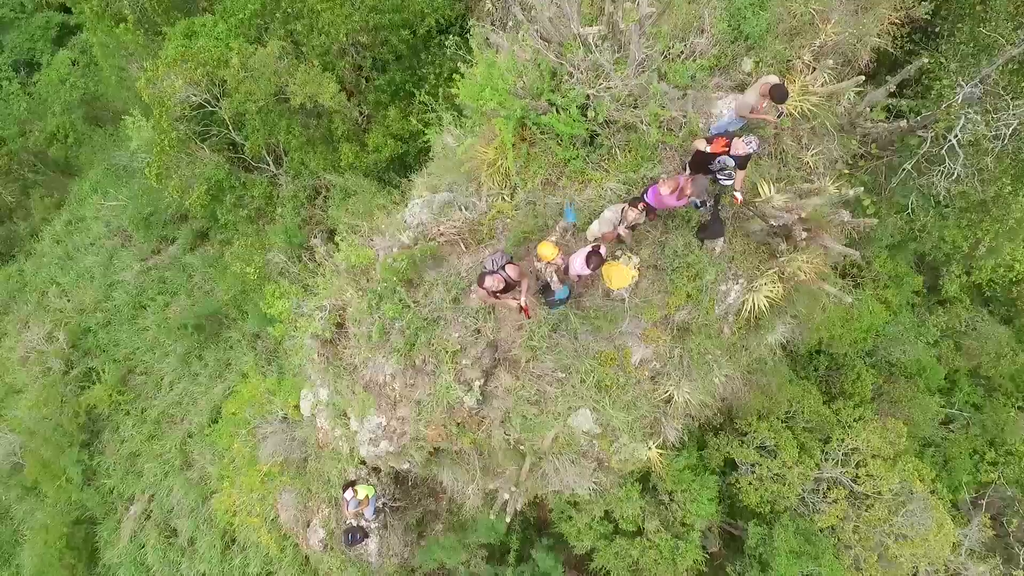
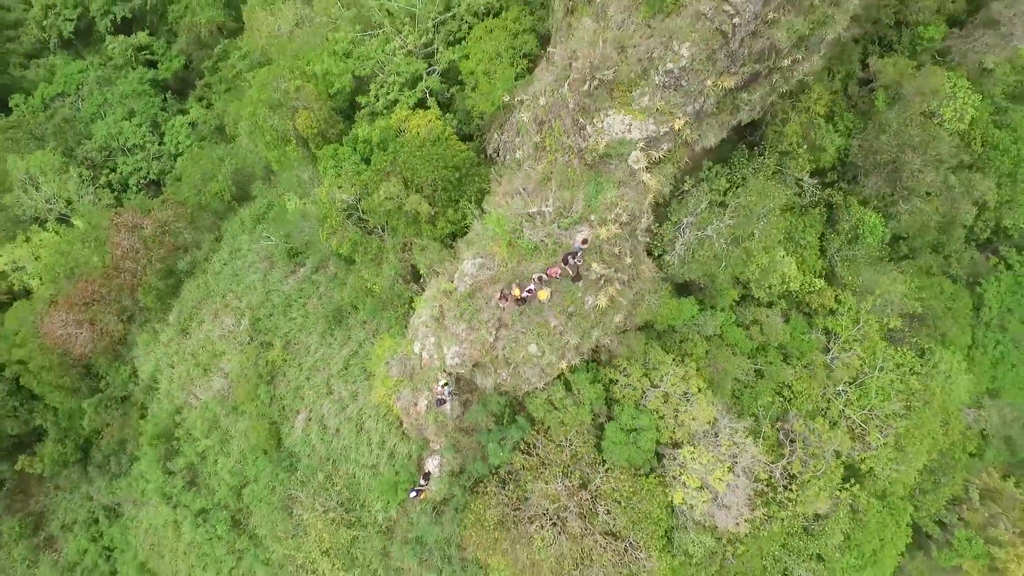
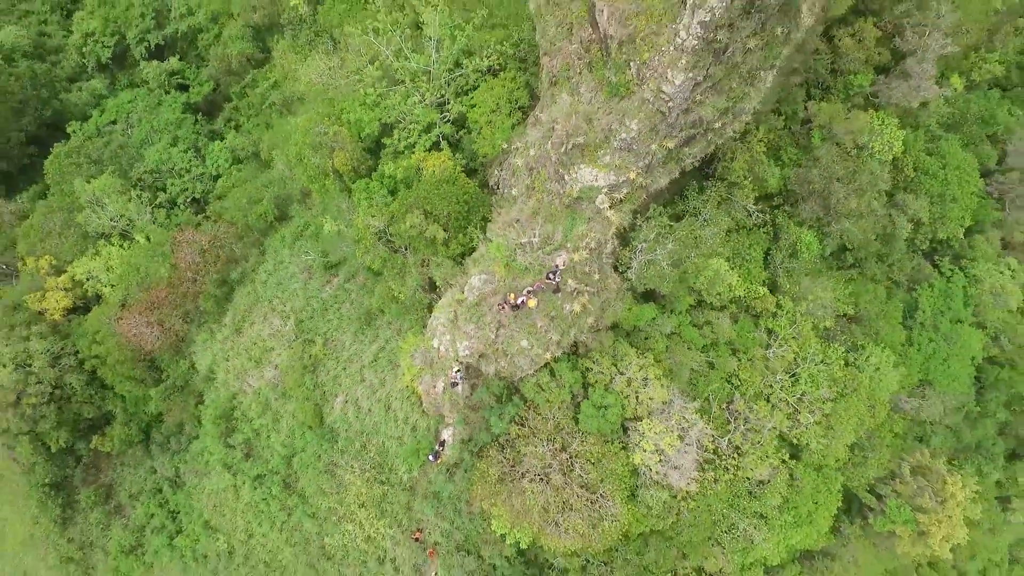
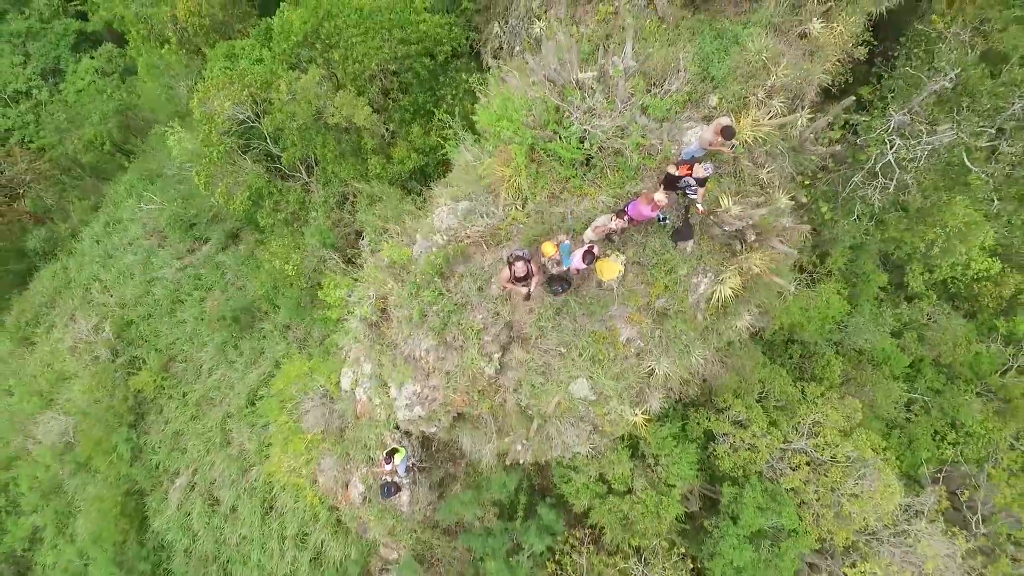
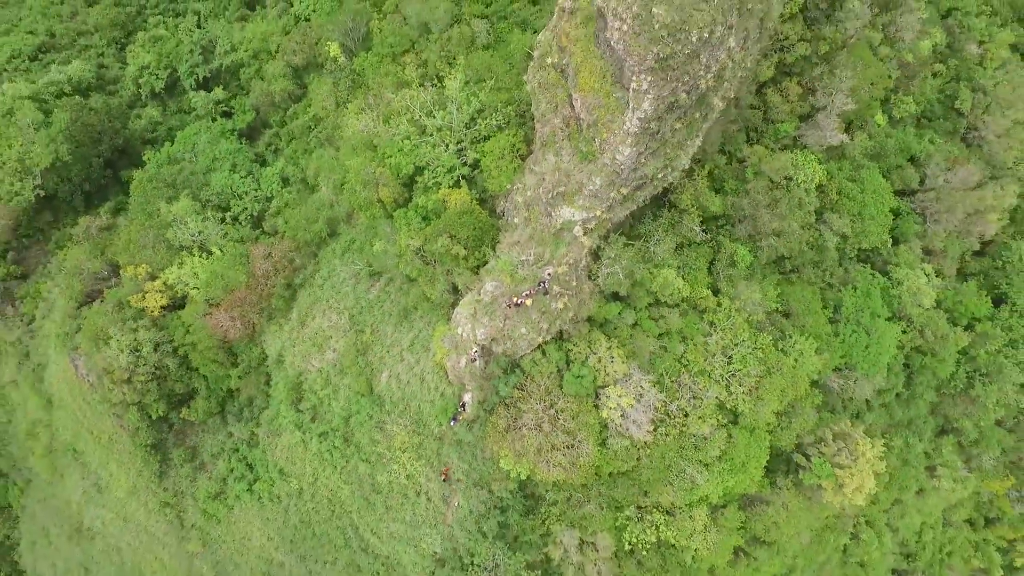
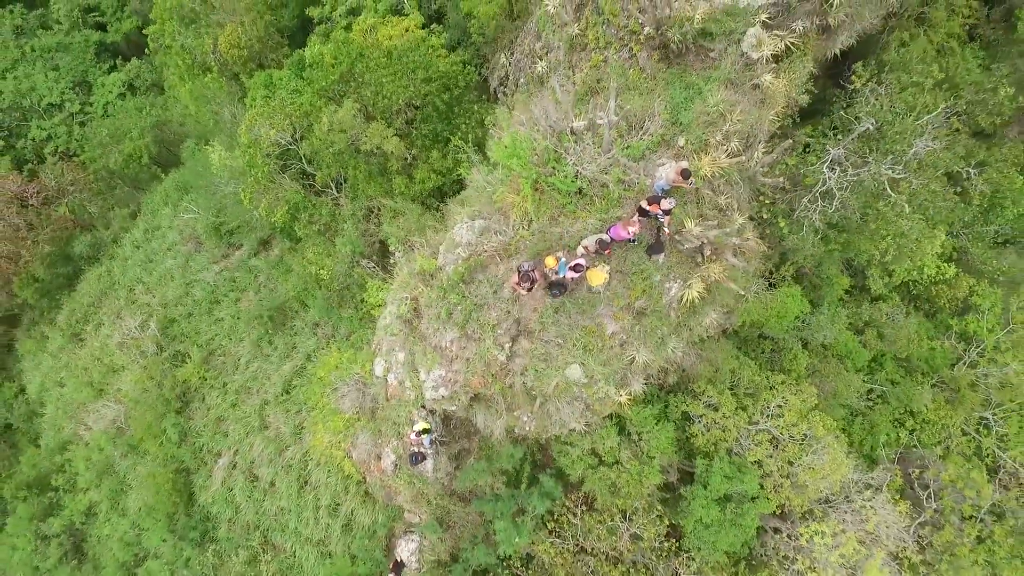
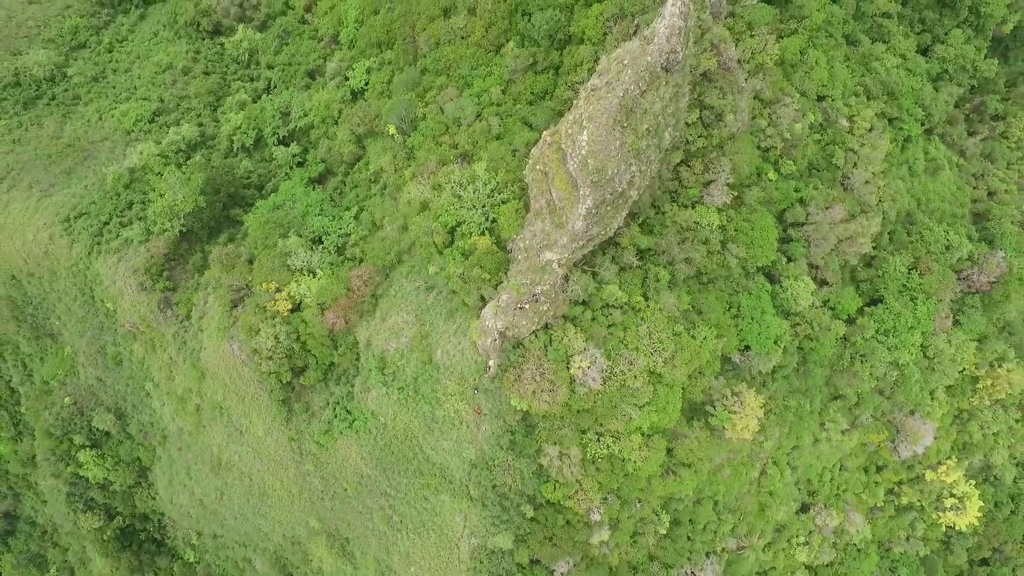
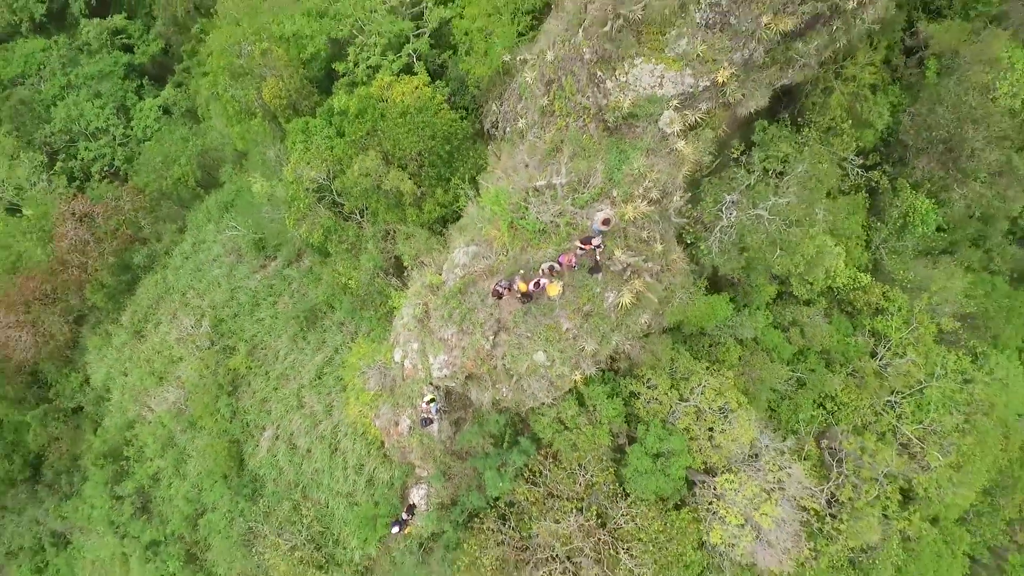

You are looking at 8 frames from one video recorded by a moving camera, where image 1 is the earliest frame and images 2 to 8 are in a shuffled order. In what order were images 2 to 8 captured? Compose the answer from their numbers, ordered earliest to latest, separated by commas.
4, 6, 8, 2, 3, 5, 7
